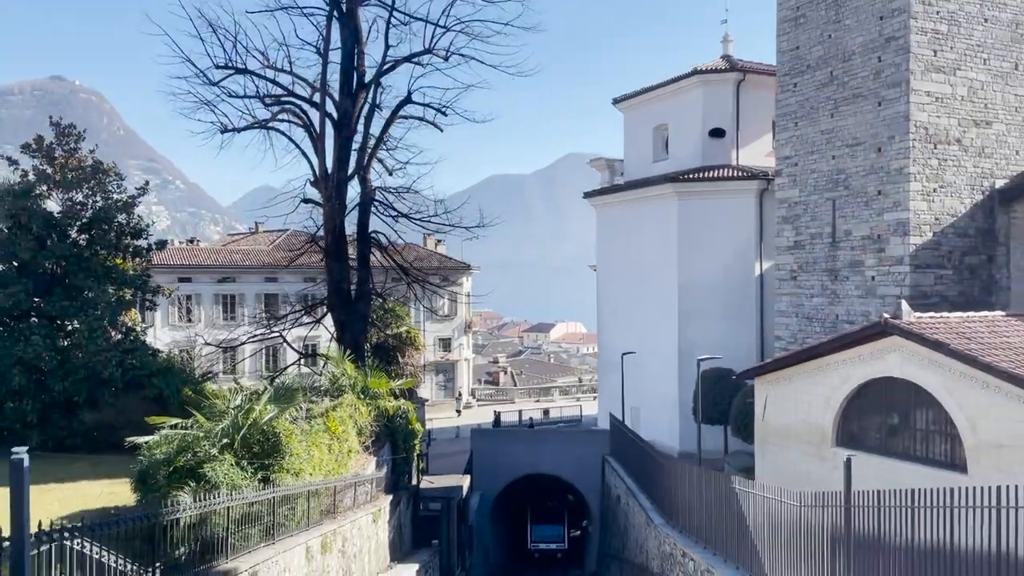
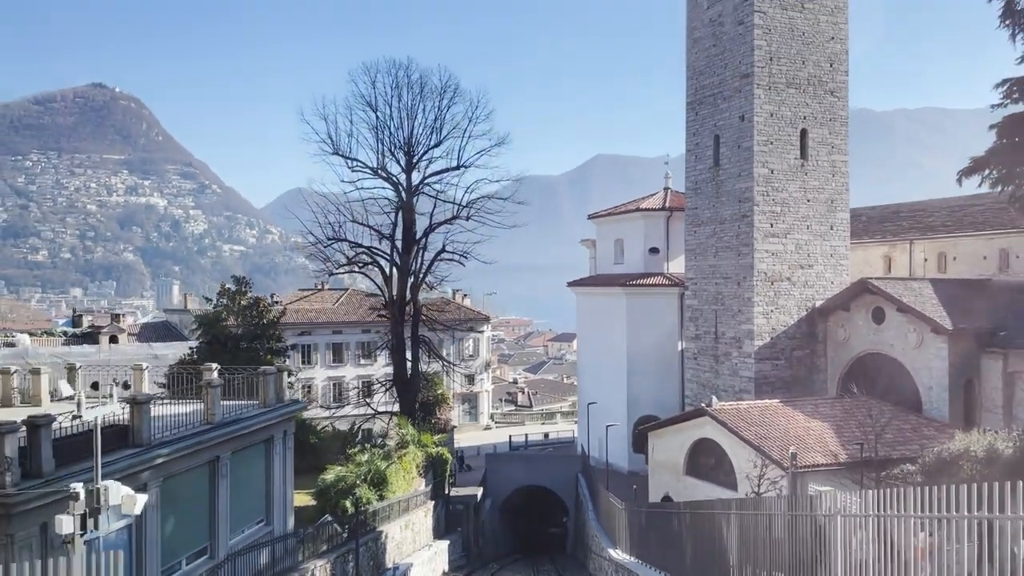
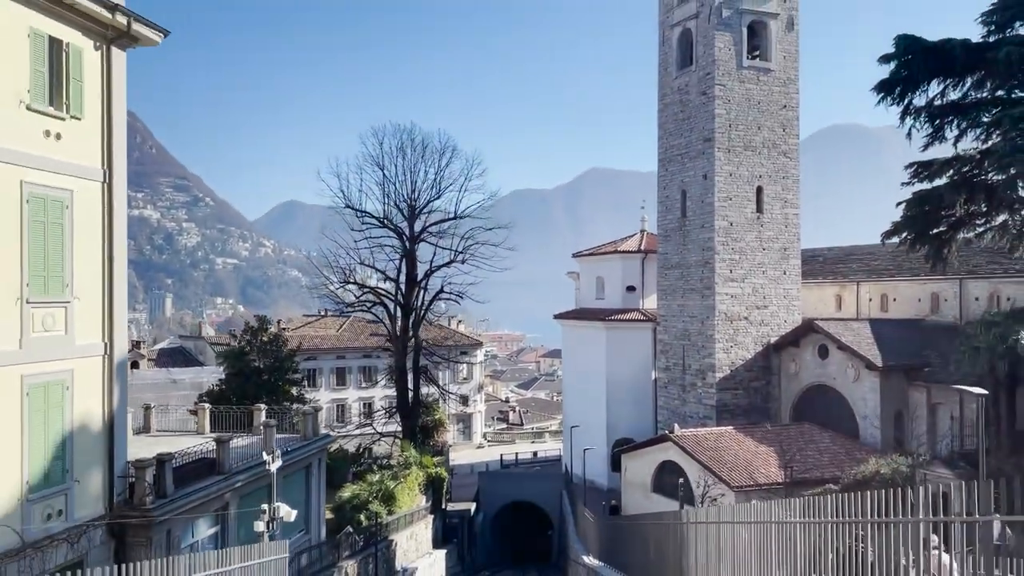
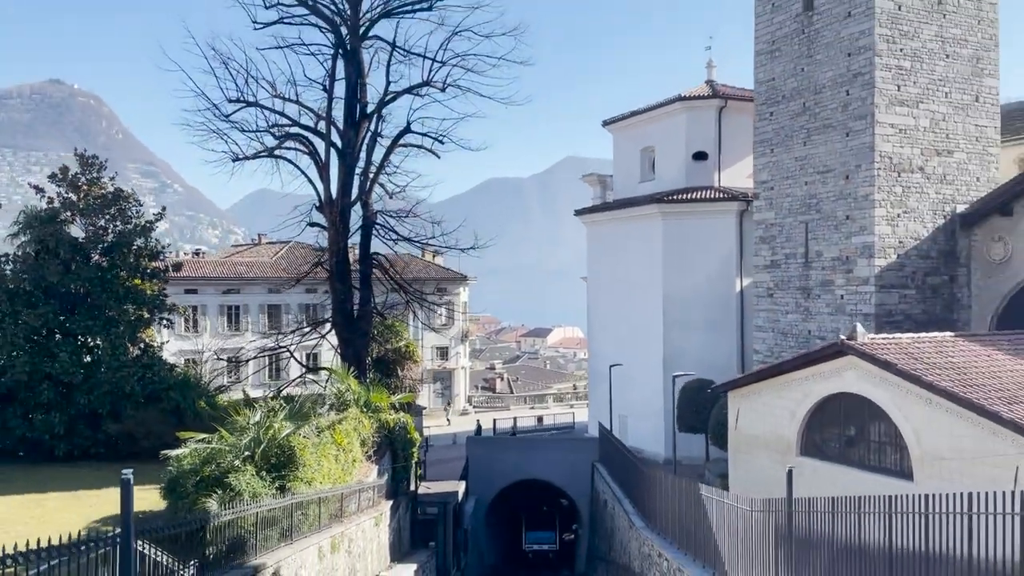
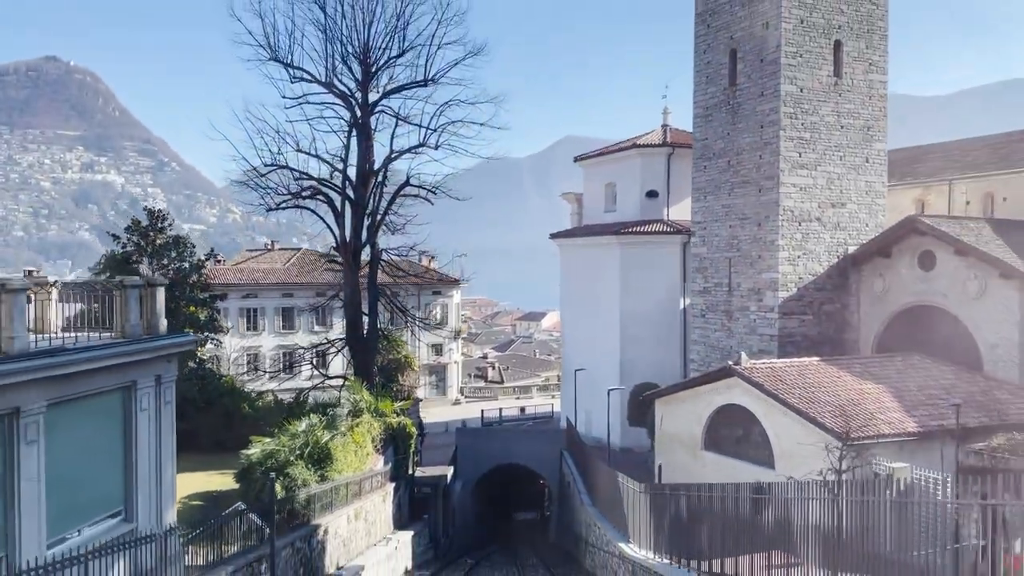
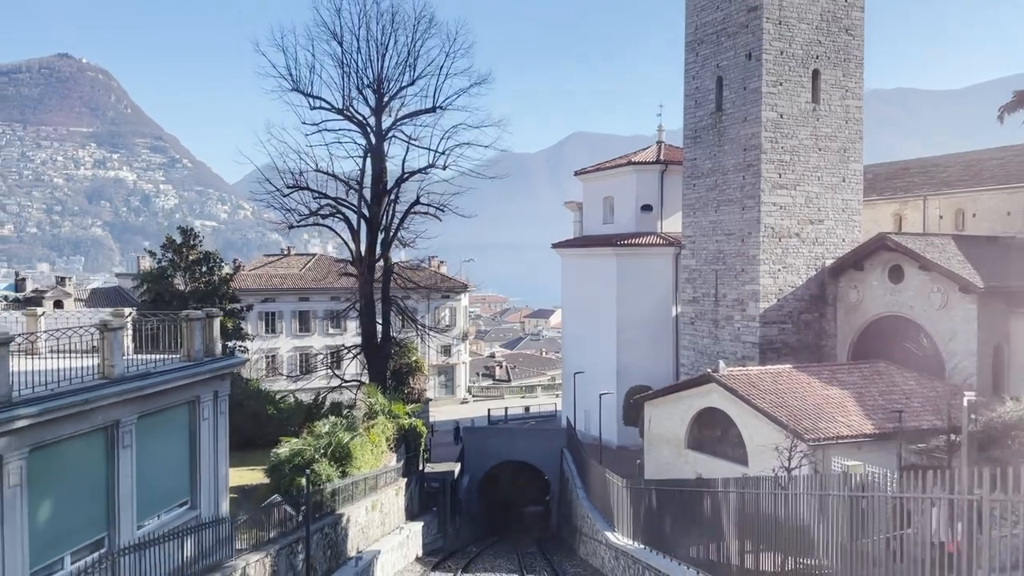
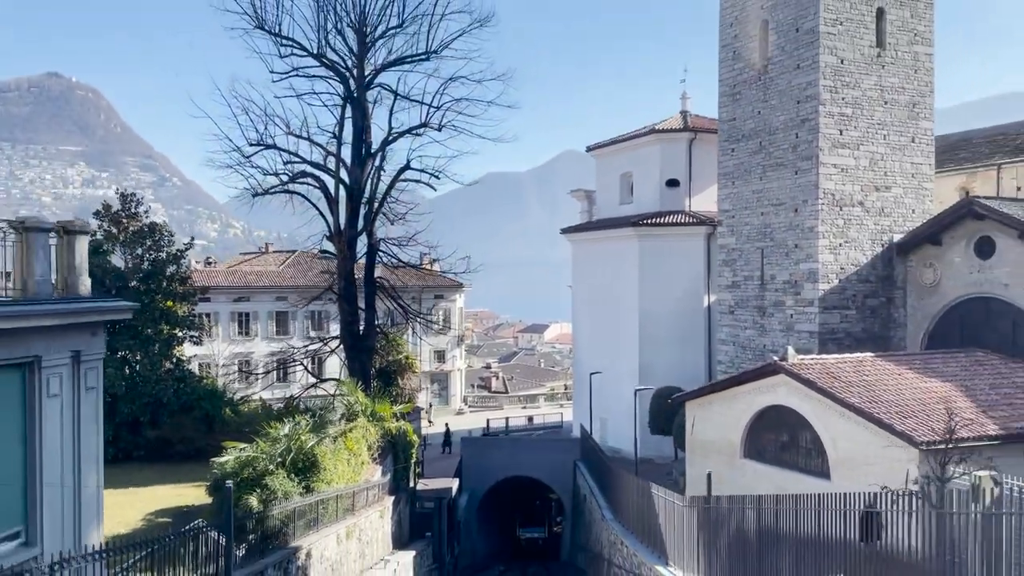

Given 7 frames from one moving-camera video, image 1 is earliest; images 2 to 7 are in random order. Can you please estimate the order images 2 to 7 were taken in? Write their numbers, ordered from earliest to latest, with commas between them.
4, 7, 5, 6, 2, 3
